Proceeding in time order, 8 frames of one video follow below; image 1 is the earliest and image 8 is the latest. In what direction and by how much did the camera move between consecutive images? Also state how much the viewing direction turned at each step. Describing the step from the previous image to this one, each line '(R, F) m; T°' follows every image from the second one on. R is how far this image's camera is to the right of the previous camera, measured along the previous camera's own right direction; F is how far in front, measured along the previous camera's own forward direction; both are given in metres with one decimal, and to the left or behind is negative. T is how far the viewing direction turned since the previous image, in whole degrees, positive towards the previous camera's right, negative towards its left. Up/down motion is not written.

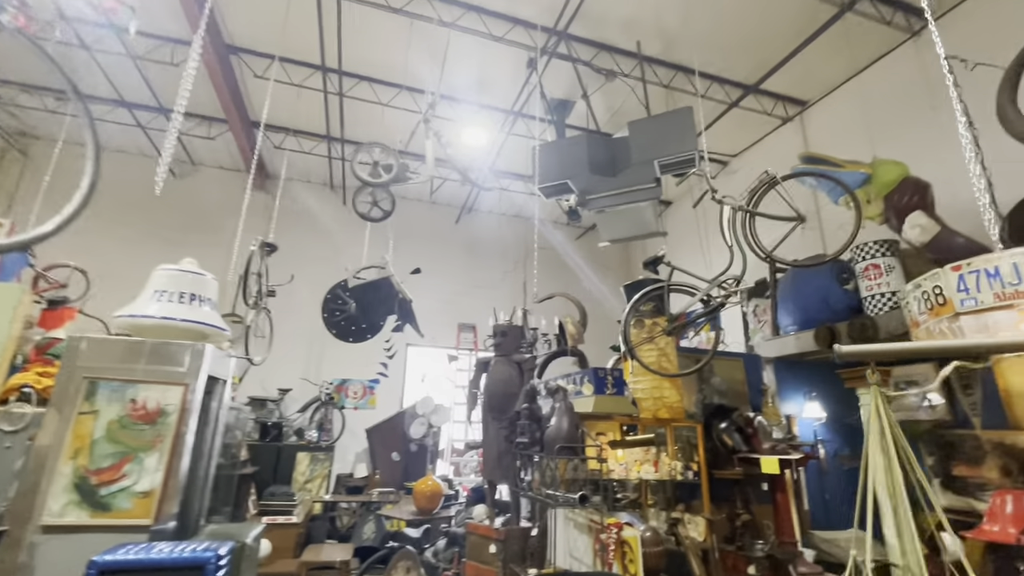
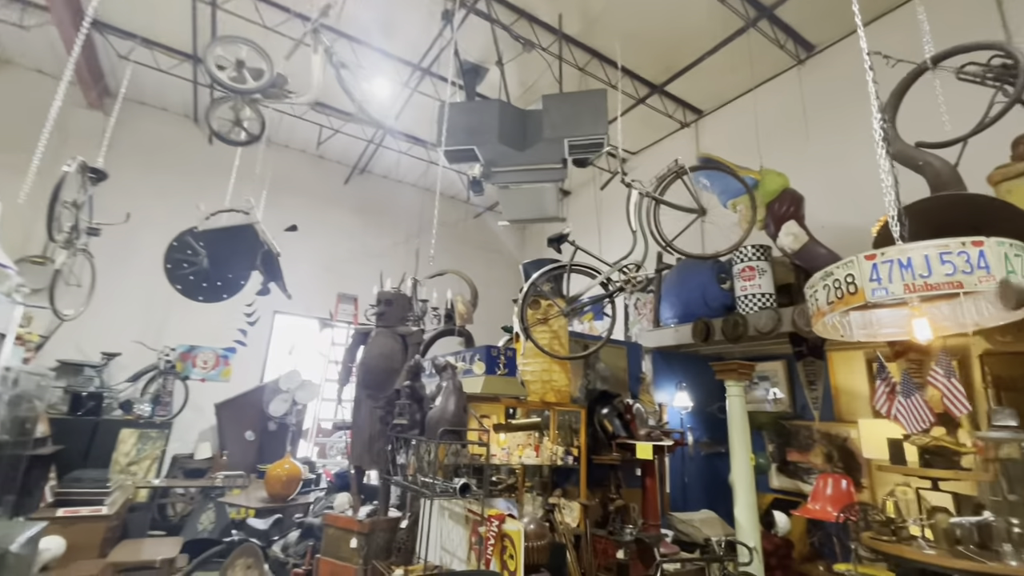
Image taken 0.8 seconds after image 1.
(0.0, +0.2) m; +13°
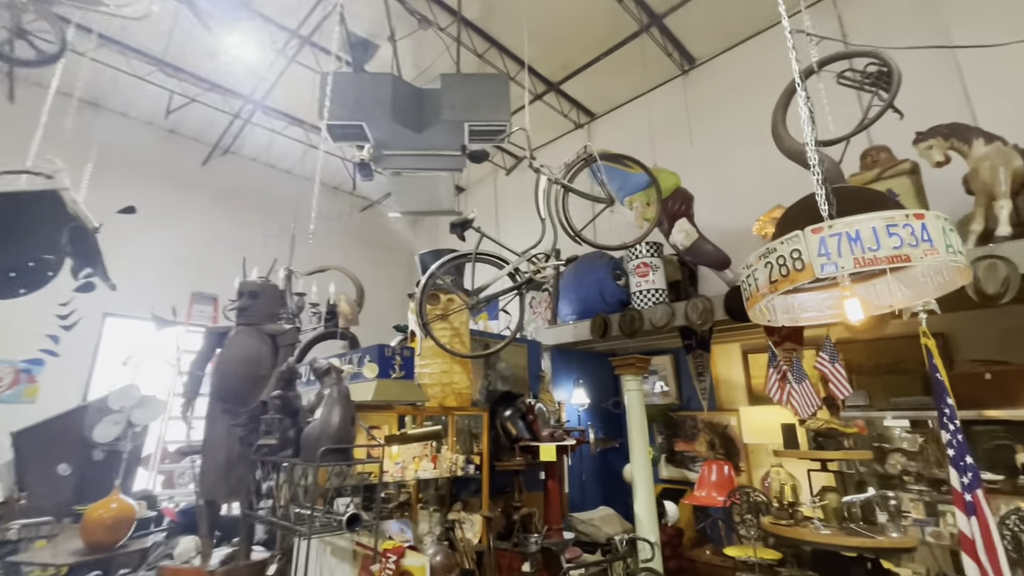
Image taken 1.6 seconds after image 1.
(0.0, +0.2) m; +13°
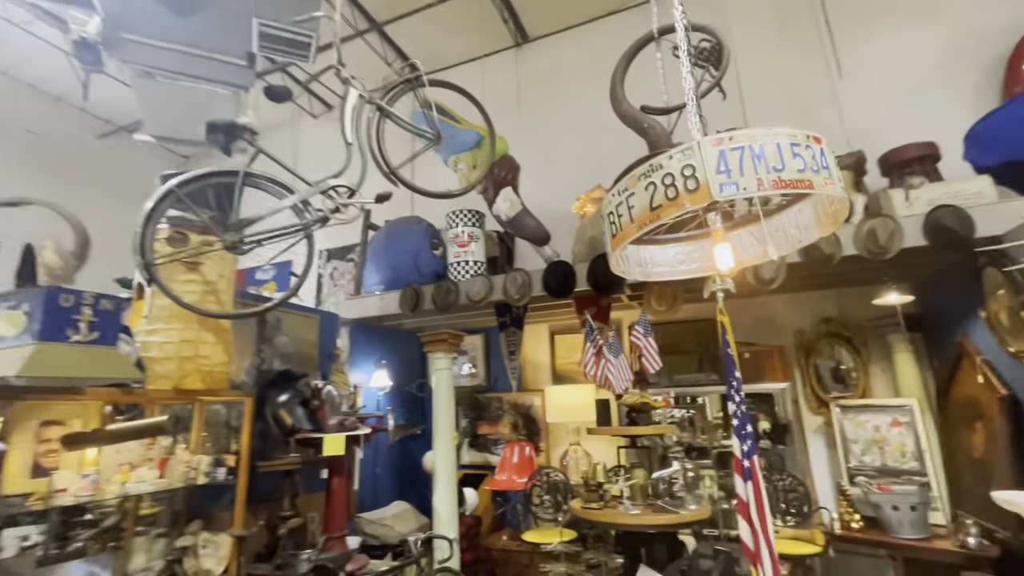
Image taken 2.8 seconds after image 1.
(+0.1, +0.4) m; +23°
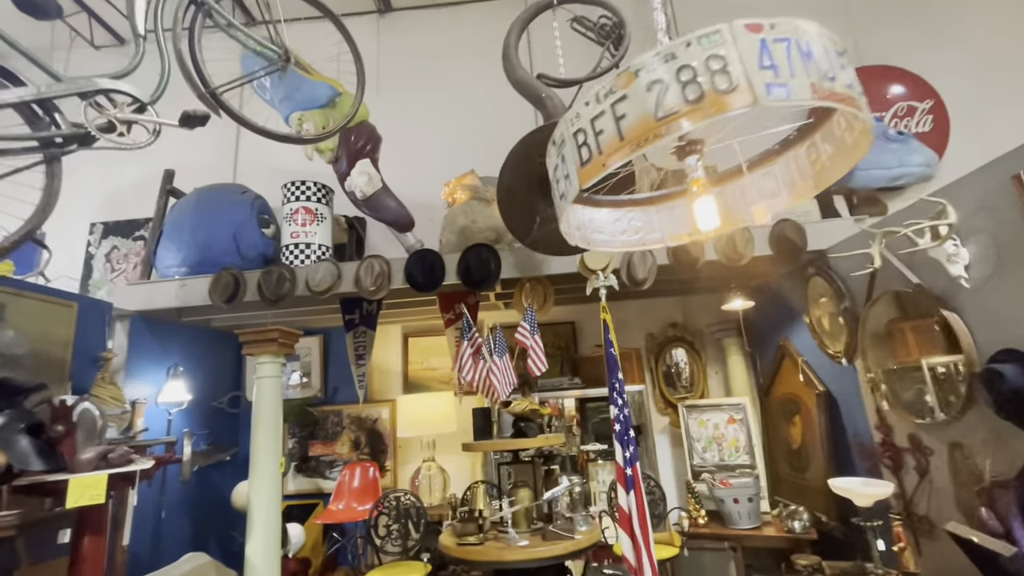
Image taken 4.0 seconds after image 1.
(-0.1, +0.3) m; +19°
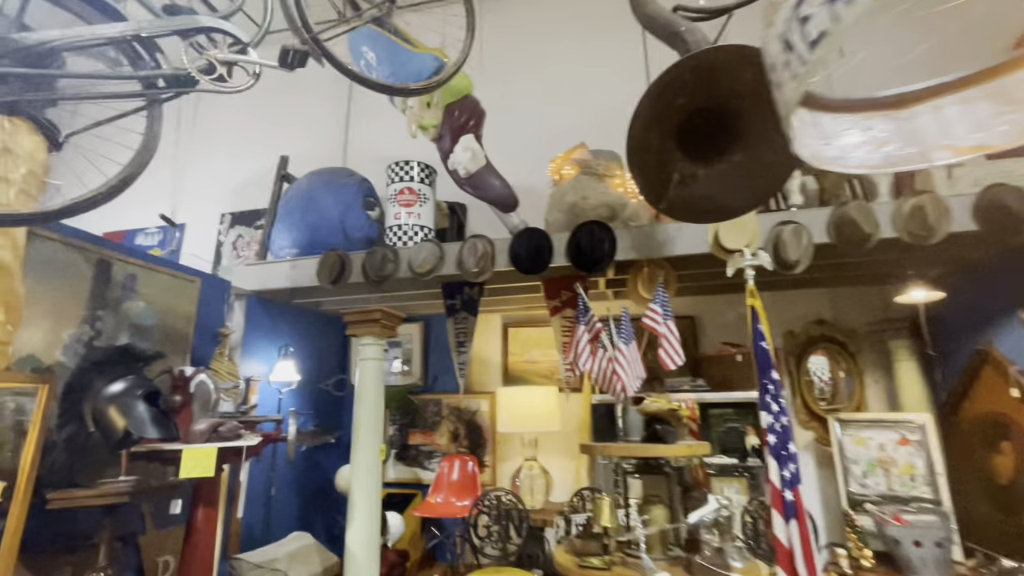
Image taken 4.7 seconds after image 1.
(-0.1, +0.2) m; -11°
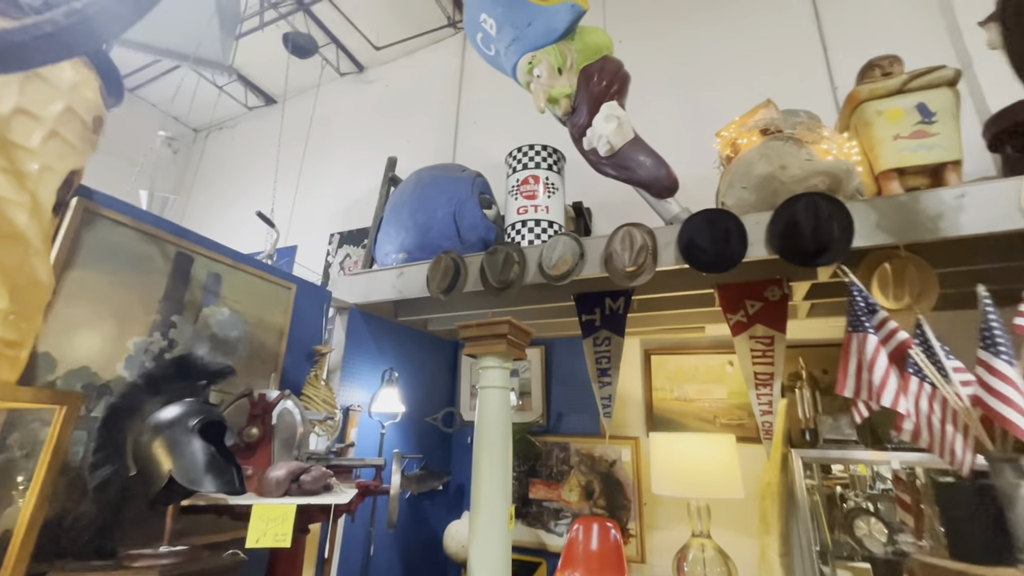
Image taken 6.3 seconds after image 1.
(-0.2, +0.5) m; -11°
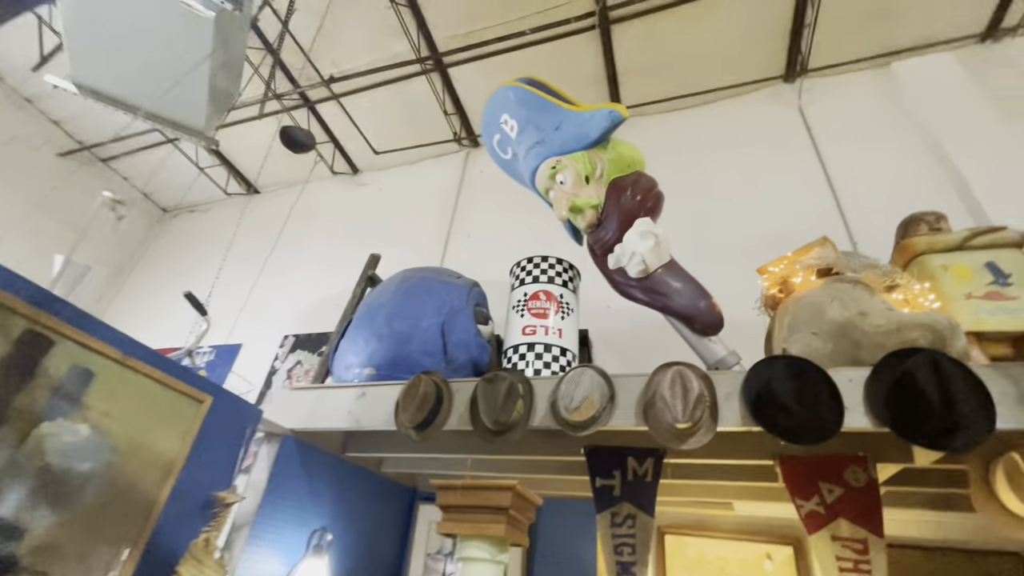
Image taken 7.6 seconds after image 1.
(-0.1, +0.4) m; +3°
